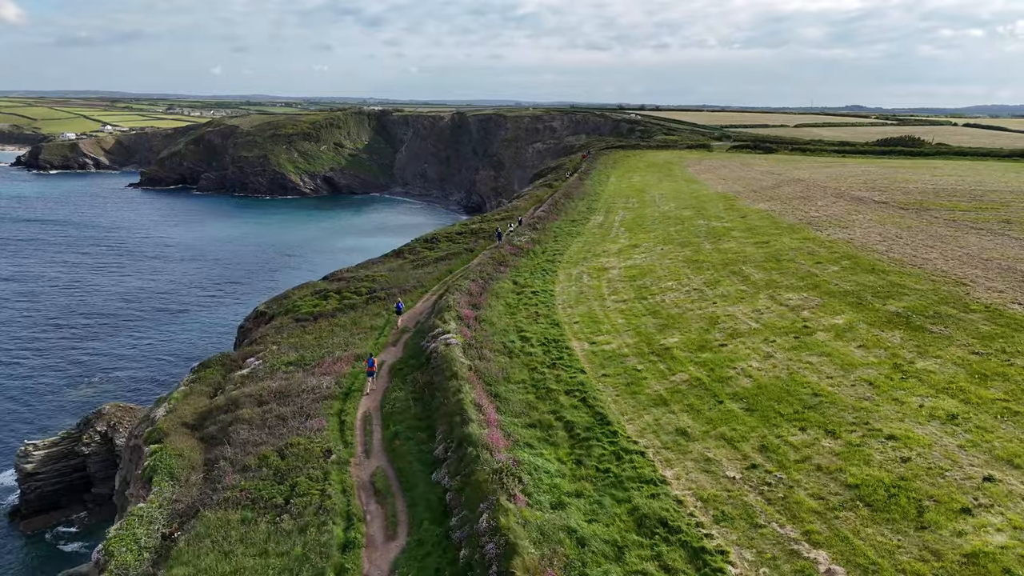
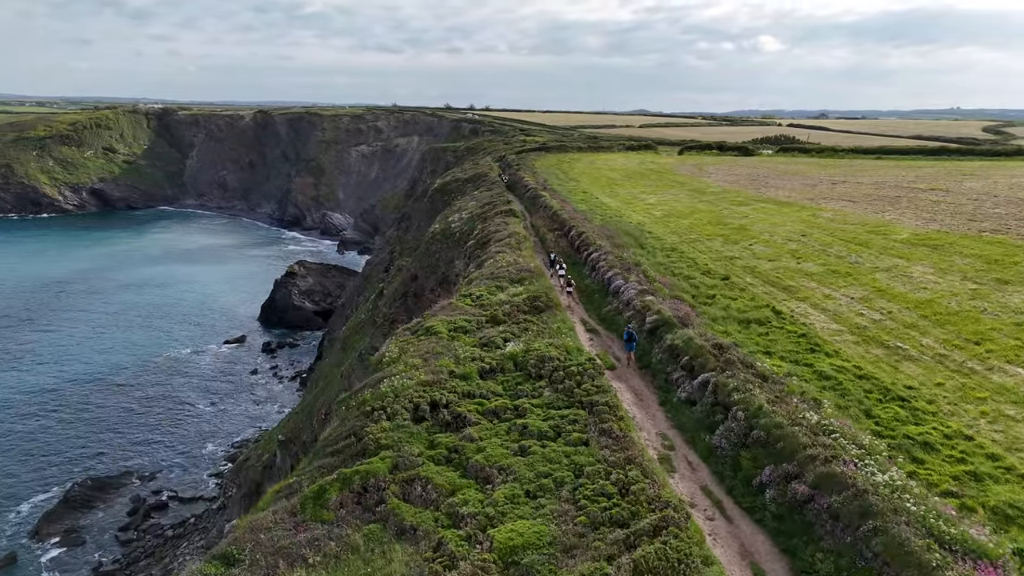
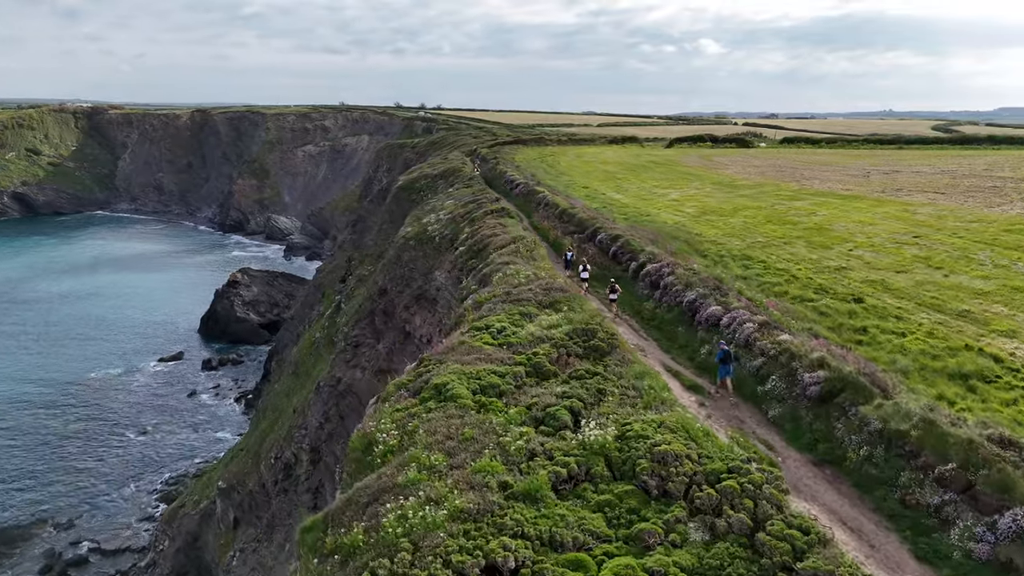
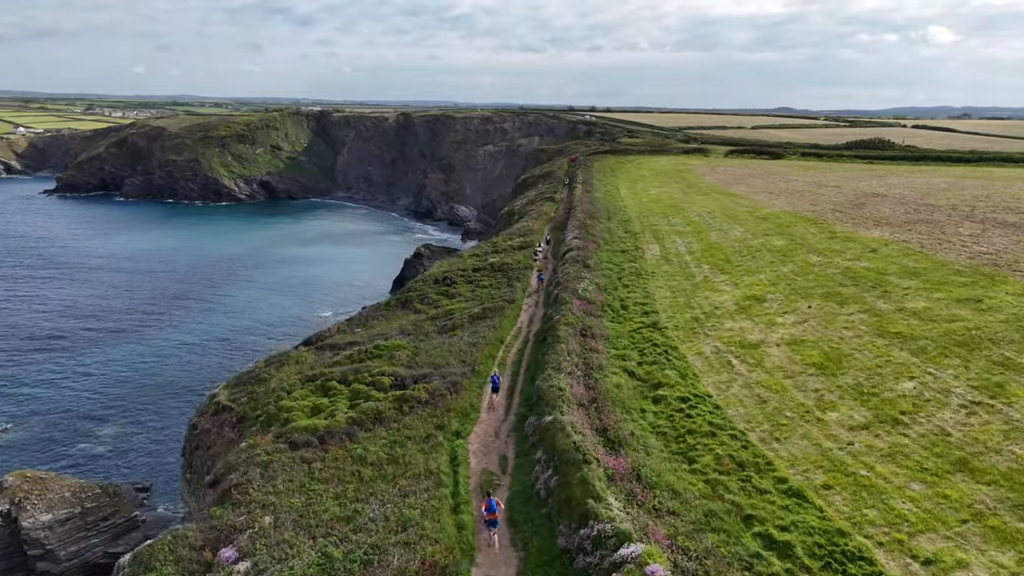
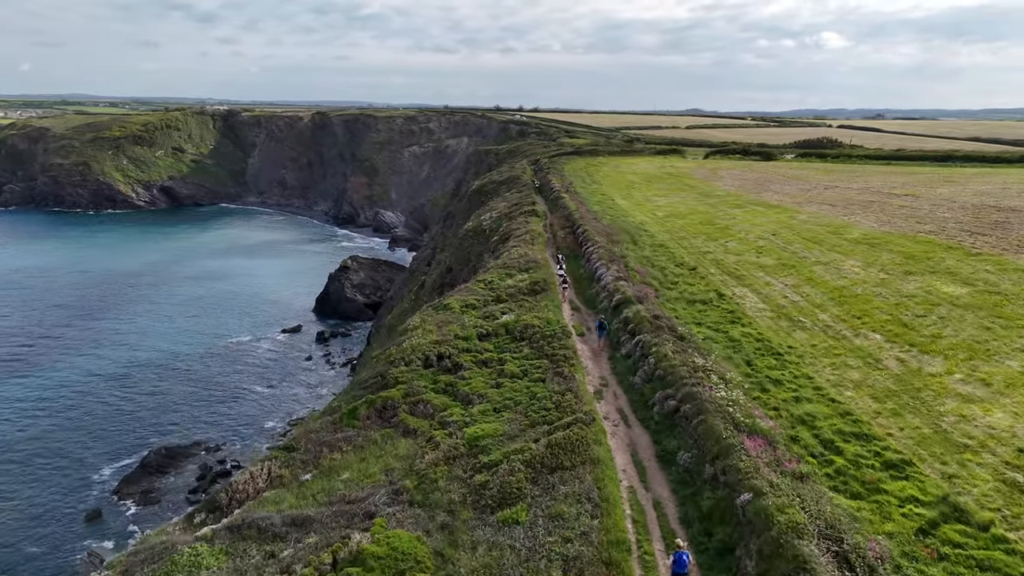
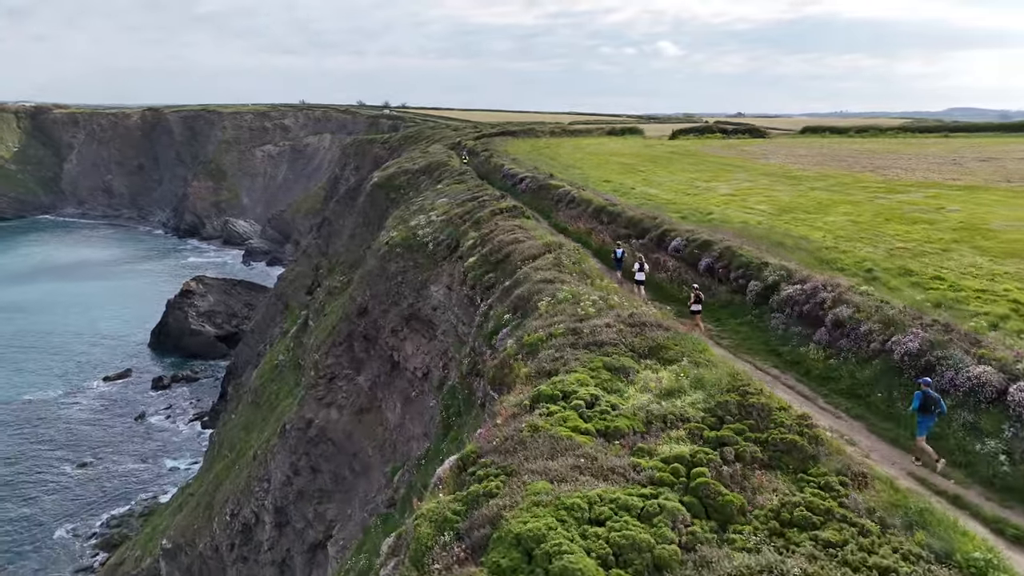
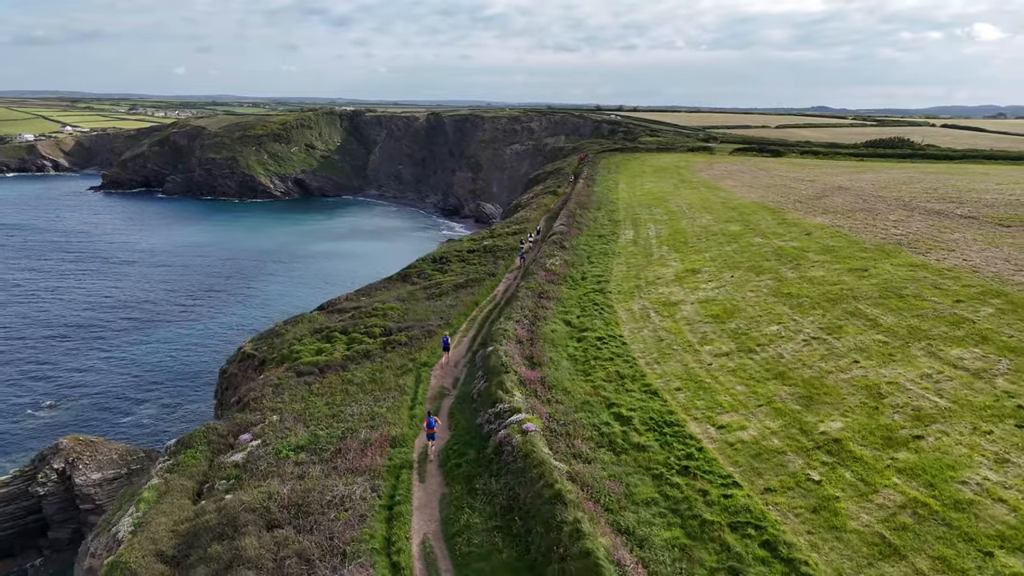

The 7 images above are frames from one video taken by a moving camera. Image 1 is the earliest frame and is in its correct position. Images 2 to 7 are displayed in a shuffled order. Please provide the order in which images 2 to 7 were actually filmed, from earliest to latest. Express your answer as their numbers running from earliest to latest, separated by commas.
7, 4, 5, 2, 3, 6
